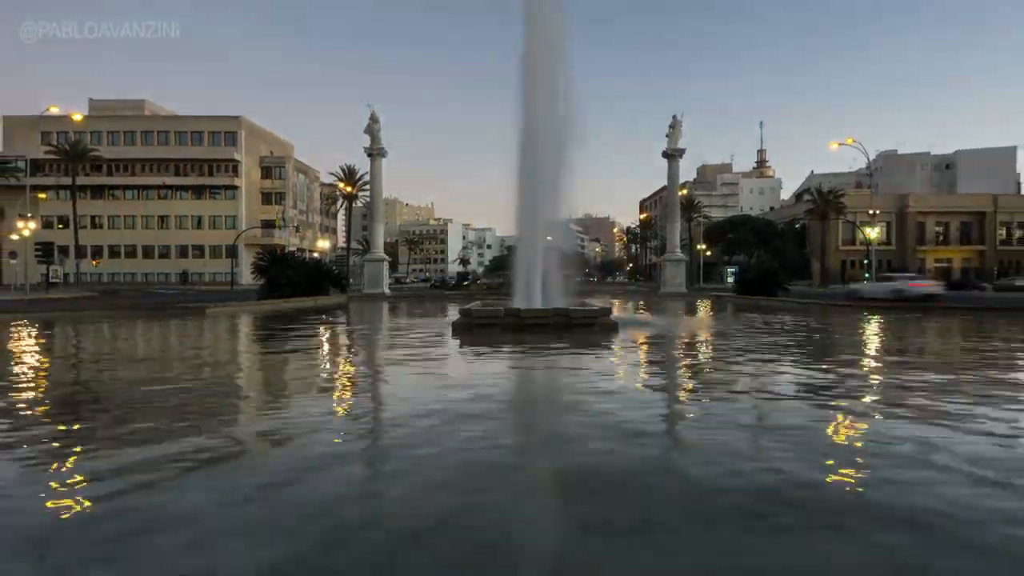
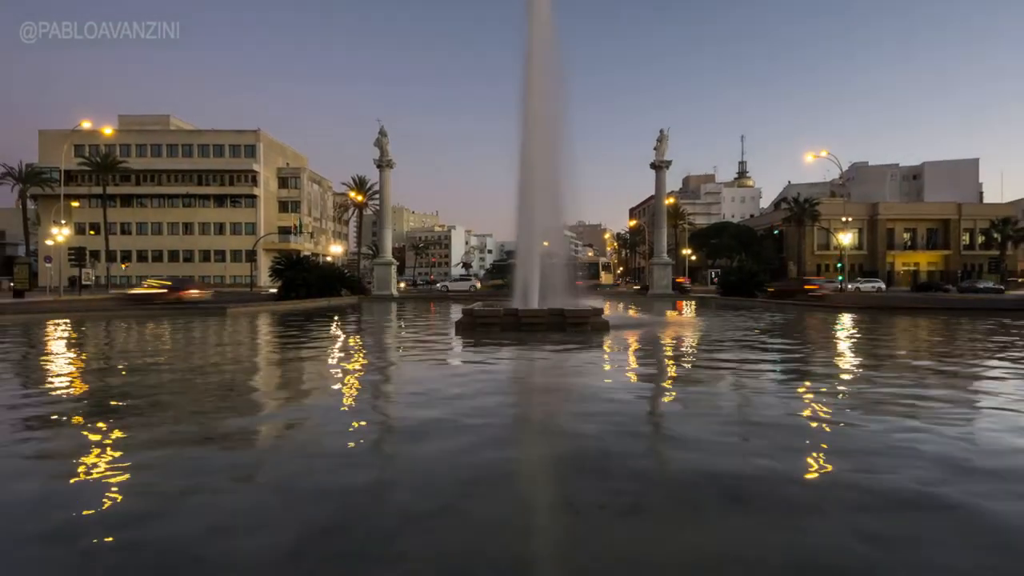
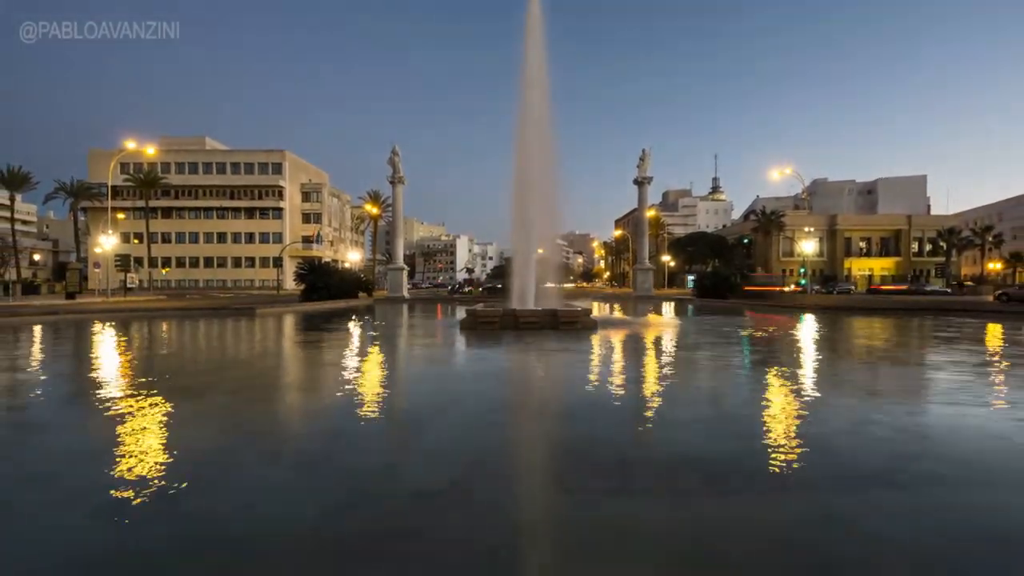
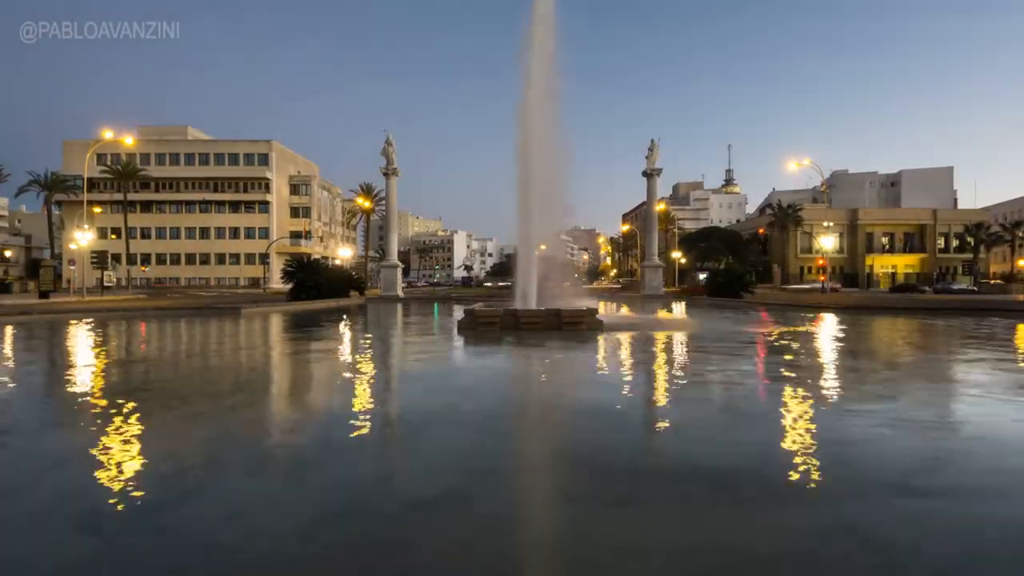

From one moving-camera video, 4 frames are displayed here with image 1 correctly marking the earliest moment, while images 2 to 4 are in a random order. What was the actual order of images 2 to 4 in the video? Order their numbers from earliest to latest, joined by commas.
2, 4, 3
